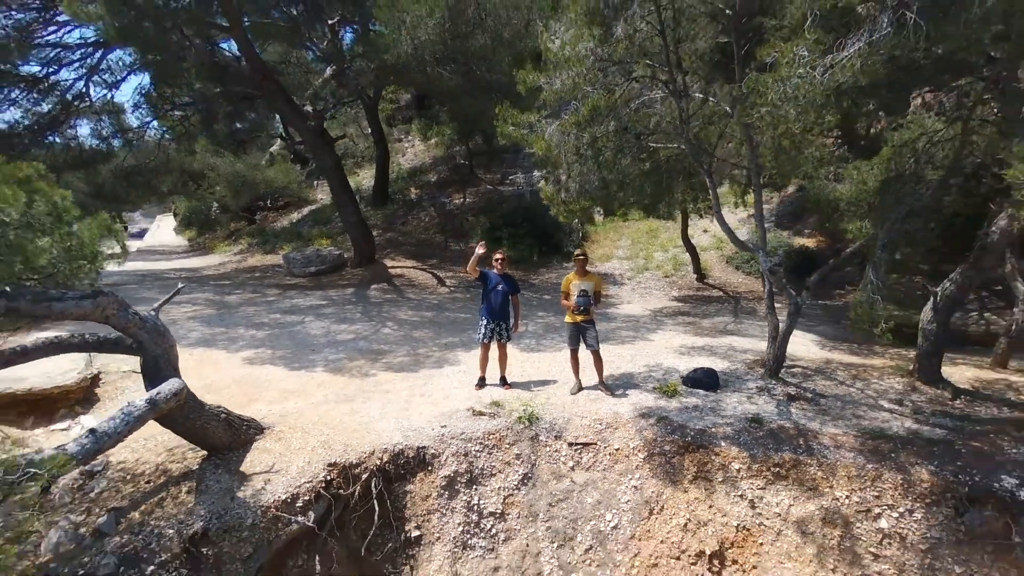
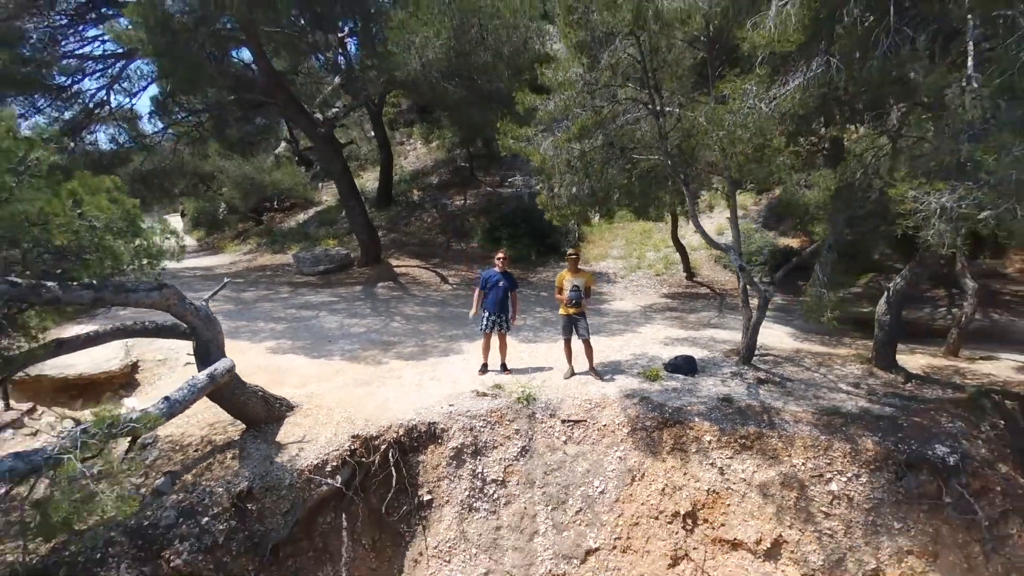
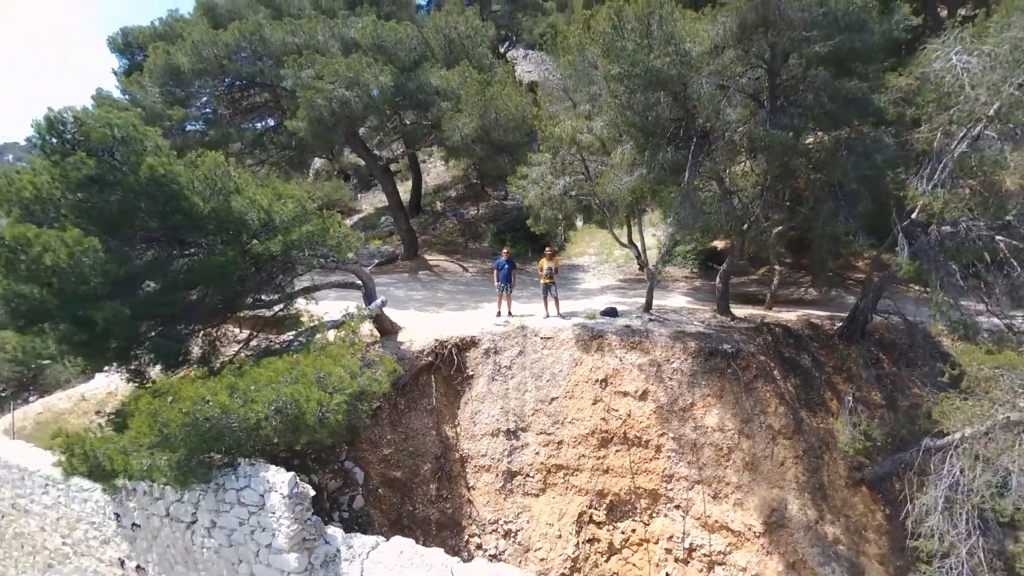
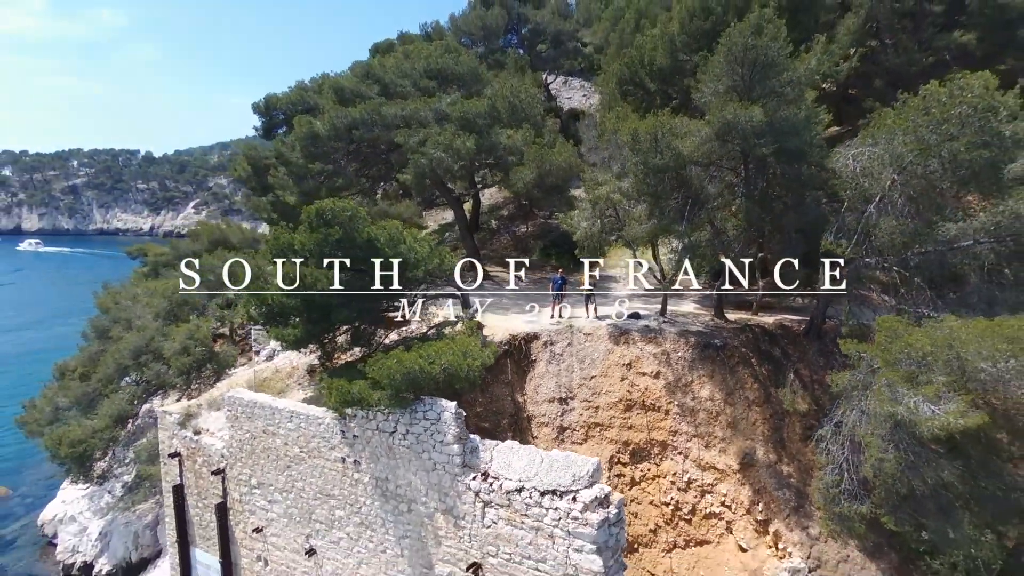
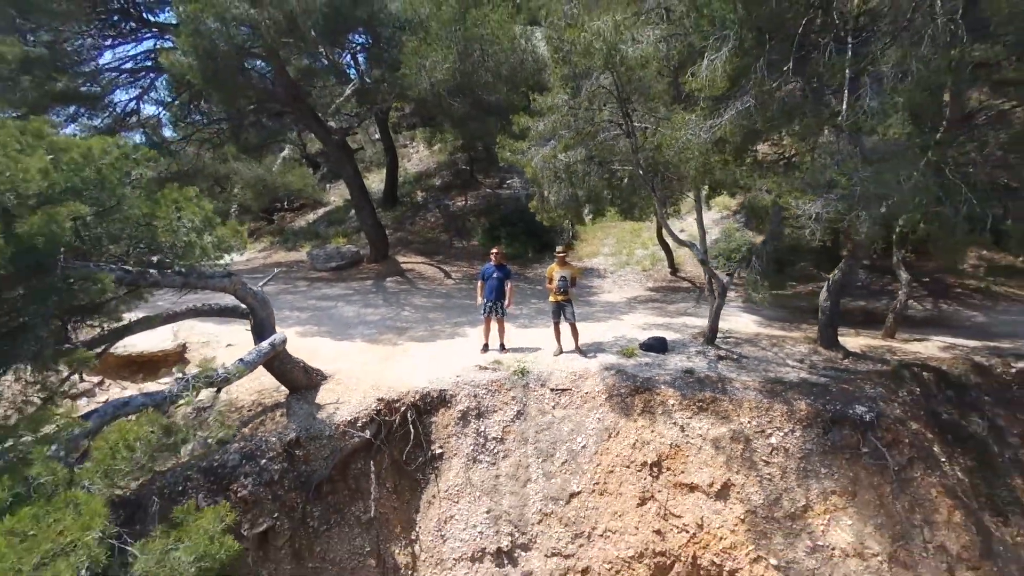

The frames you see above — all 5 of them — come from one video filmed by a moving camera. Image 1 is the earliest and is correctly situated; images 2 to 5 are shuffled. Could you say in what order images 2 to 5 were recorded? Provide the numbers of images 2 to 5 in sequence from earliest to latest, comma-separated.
2, 5, 3, 4
